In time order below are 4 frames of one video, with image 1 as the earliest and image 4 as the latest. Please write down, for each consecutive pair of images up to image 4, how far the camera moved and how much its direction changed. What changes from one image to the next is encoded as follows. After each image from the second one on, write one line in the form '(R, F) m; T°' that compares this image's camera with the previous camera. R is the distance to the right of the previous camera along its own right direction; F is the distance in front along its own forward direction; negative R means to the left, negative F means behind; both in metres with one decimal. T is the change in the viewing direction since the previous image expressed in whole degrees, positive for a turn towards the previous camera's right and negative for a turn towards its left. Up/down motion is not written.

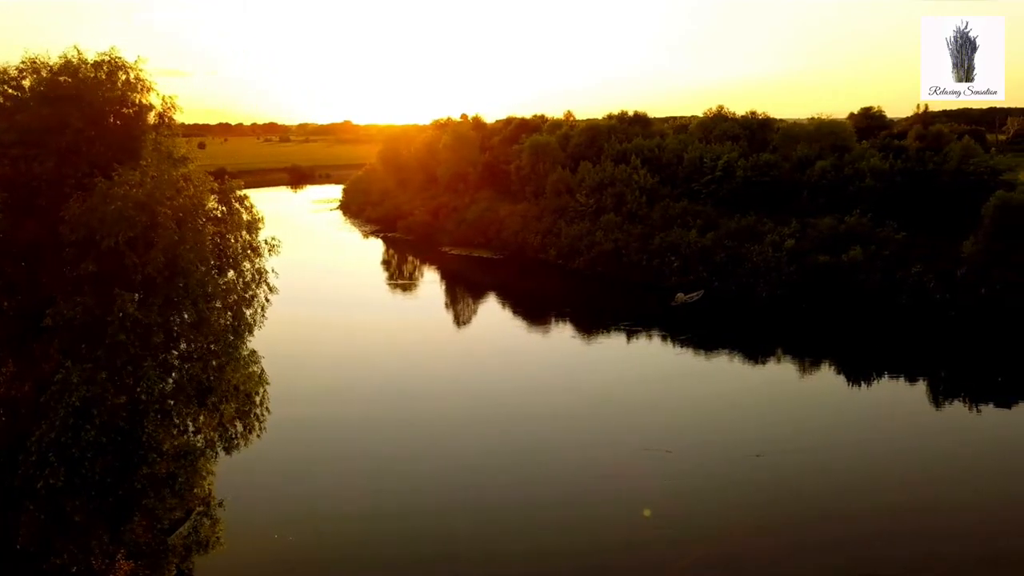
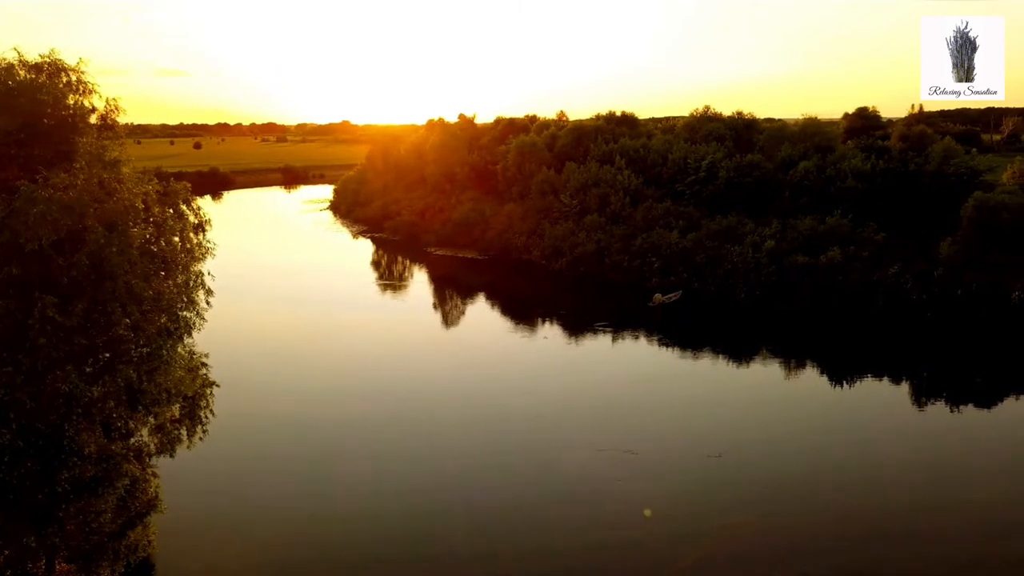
(+1.0, 0.0) m; 0°
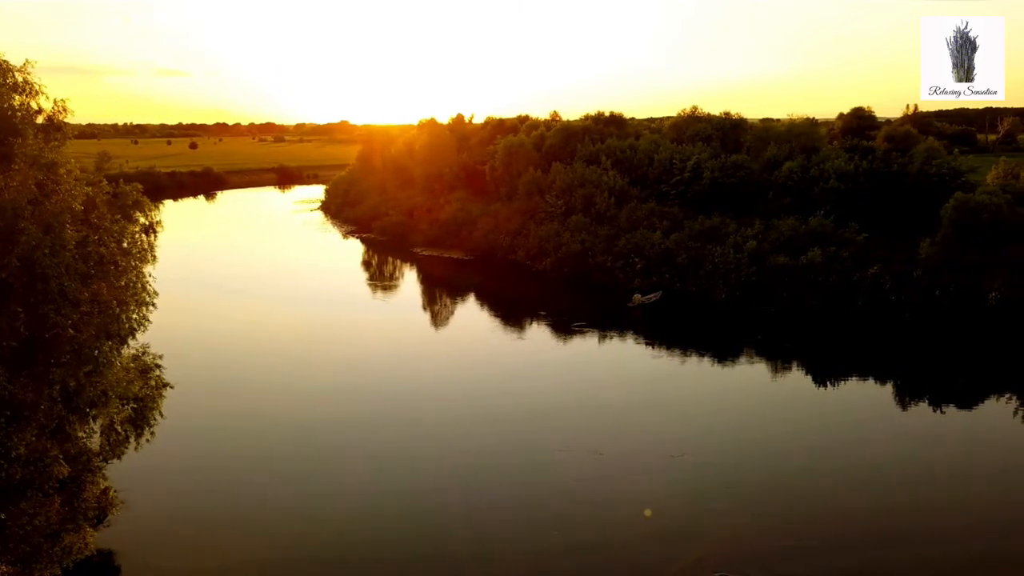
(+0.9, 0.0) m; 0°
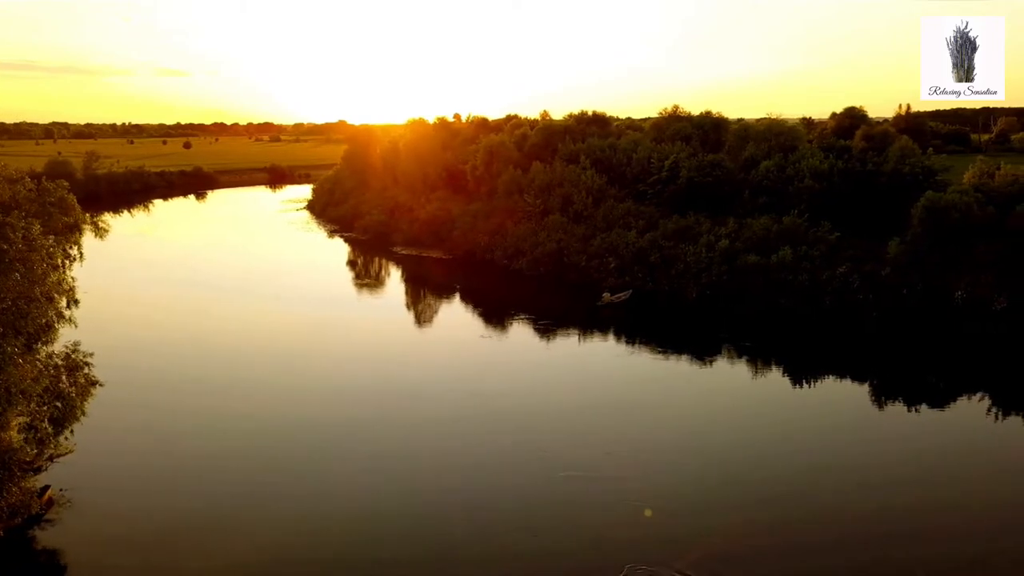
(+1.4, +0.1) m; 0°
